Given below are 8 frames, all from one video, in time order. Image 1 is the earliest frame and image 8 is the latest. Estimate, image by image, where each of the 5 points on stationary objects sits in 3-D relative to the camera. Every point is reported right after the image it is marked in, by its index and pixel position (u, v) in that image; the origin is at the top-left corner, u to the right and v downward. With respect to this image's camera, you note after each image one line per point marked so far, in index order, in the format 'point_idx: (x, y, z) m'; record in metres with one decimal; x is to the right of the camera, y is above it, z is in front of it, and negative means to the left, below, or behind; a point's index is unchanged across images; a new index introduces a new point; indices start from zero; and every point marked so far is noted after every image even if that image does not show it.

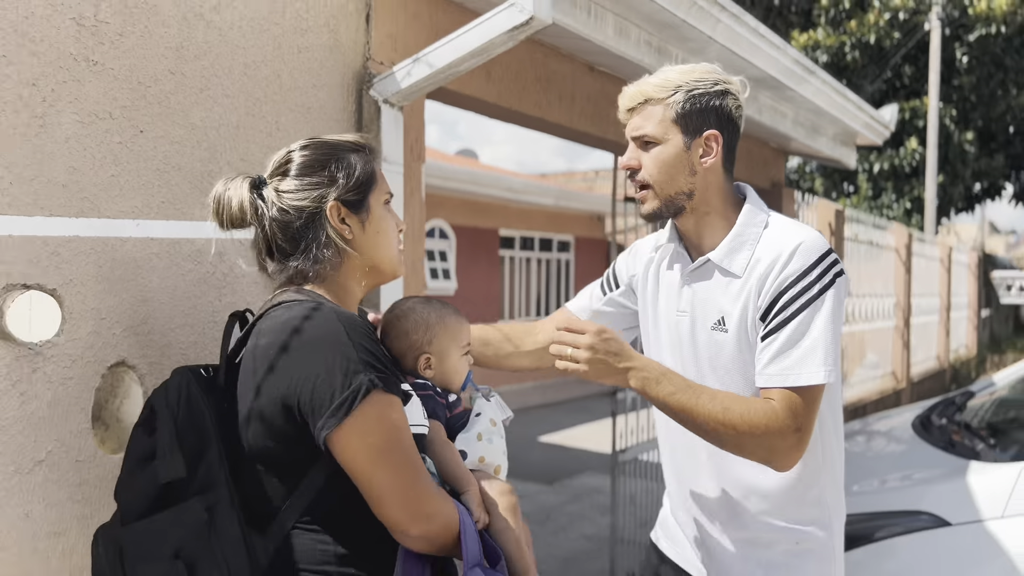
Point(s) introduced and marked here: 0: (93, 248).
0: (-0.9, +0.1, +2.0) m
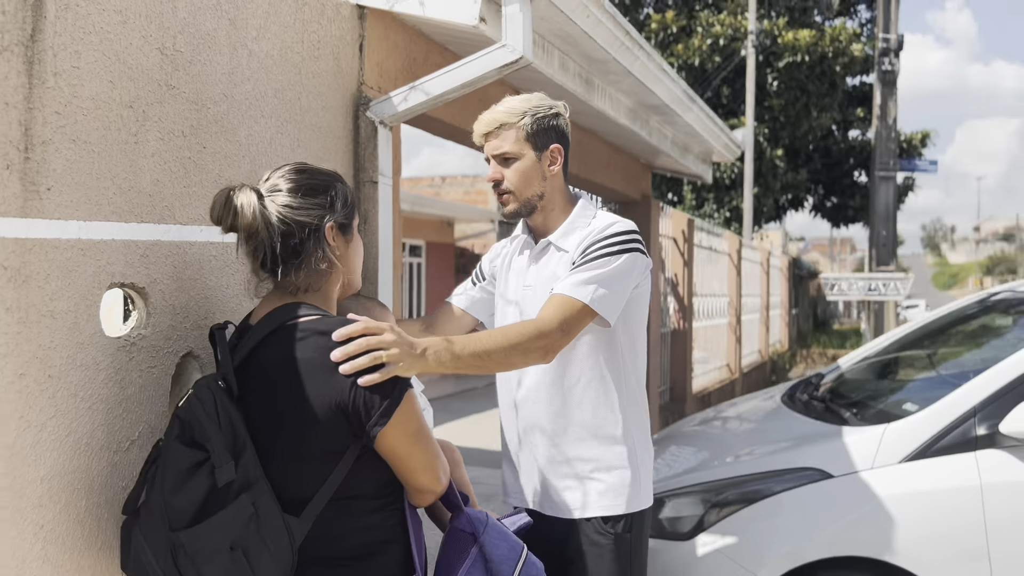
0: (-0.8, +0.1, +2.2) m
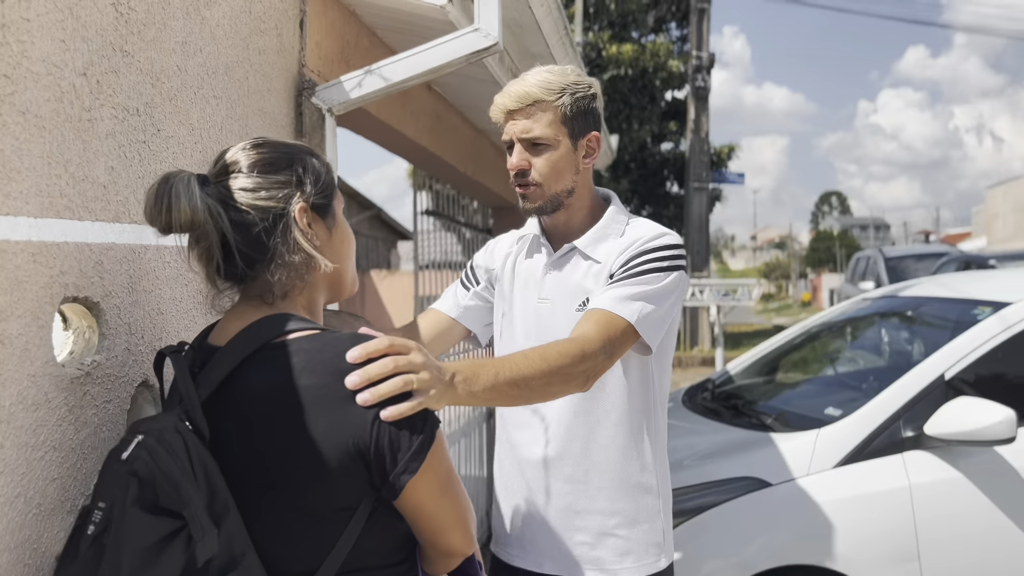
0: (-0.8, +0.1, +1.8) m
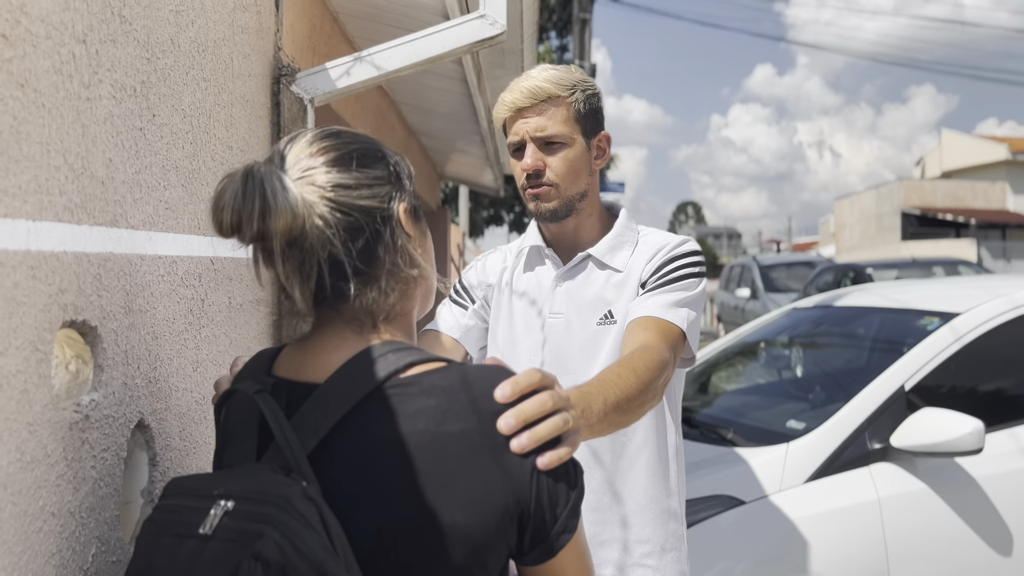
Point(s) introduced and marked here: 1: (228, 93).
0: (-0.6, 0.0, +1.5) m
1: (-0.6, +0.4, +2.0) m
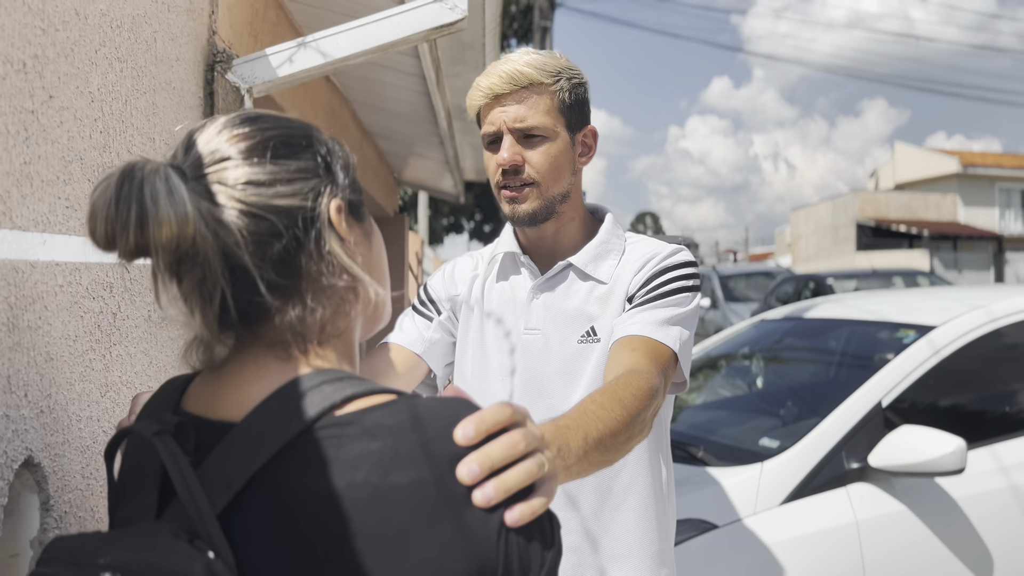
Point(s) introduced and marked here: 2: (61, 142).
0: (-0.7, 0.0, +1.2) m
1: (-0.7, +0.4, +1.7) m
2: (-0.7, +0.2, +1.4) m
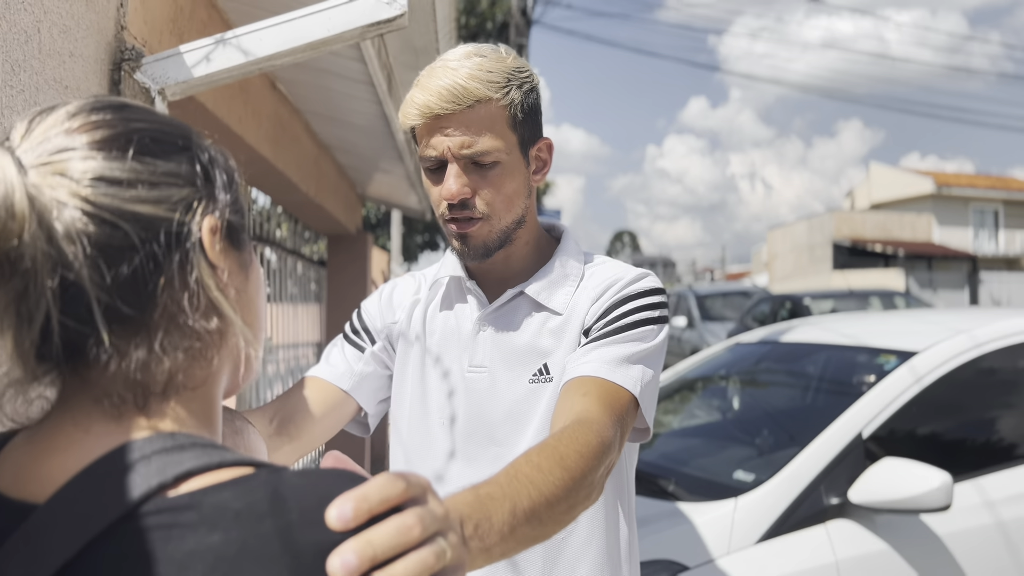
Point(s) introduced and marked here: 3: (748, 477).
0: (-0.8, 0.0, +1.0) m
1: (-0.8, +0.4, +1.5) m
2: (-0.8, +0.2, +1.2) m
3: (+0.8, -0.7, +3.3) m
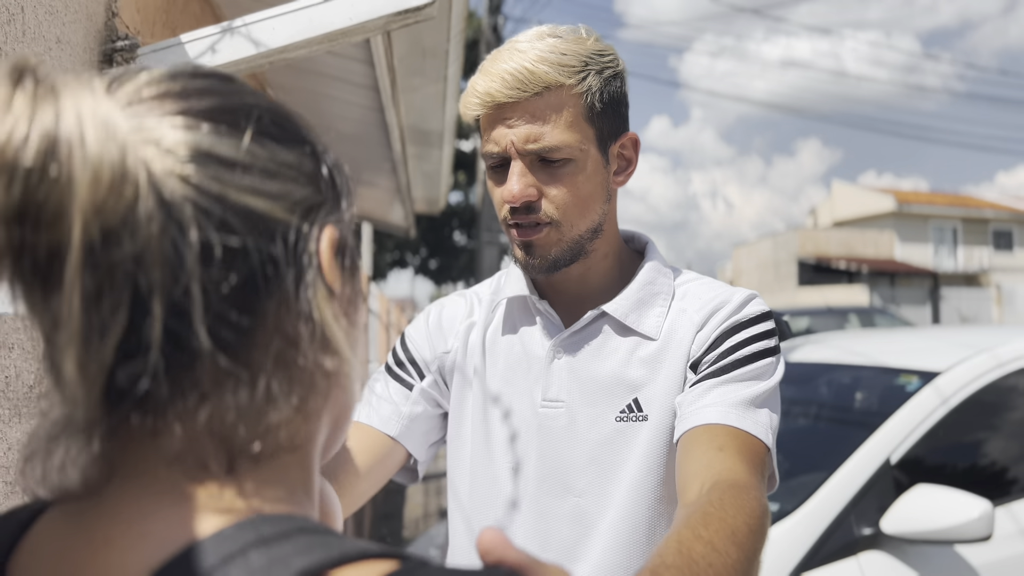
0: (-0.7, 0.0, +0.8) m
1: (-0.7, +0.3, +1.3) m
2: (-0.7, +0.2, +0.9) m
3: (+0.9, -0.7, +3.1) m
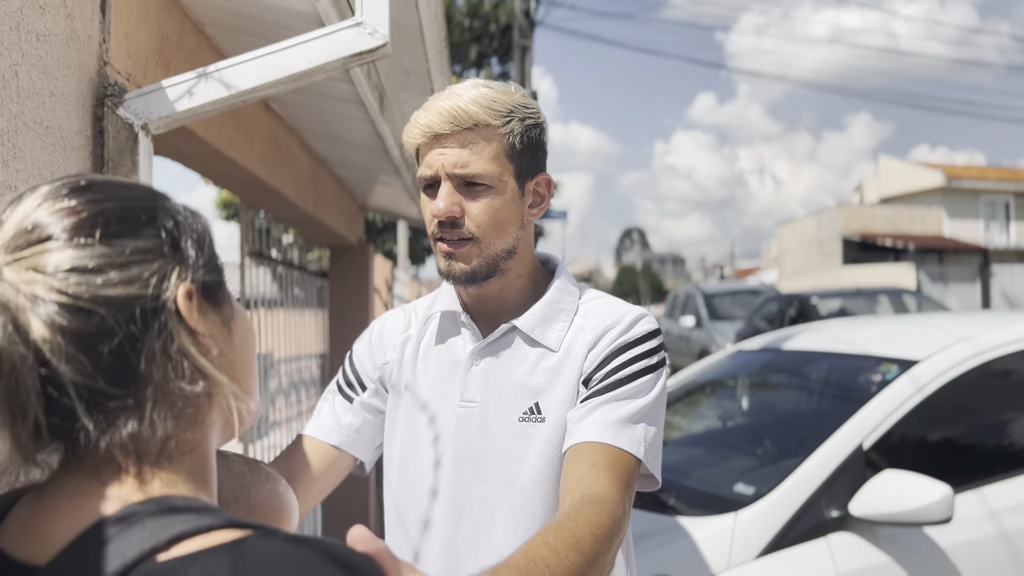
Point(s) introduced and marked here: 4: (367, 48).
0: (-0.8, -0.1, +1.0) m
1: (-0.8, +0.3, +1.5) m
2: (-0.8, +0.1, +1.2) m
3: (+0.8, -0.7, +3.3) m
4: (-0.3, +0.5, +1.9) m
